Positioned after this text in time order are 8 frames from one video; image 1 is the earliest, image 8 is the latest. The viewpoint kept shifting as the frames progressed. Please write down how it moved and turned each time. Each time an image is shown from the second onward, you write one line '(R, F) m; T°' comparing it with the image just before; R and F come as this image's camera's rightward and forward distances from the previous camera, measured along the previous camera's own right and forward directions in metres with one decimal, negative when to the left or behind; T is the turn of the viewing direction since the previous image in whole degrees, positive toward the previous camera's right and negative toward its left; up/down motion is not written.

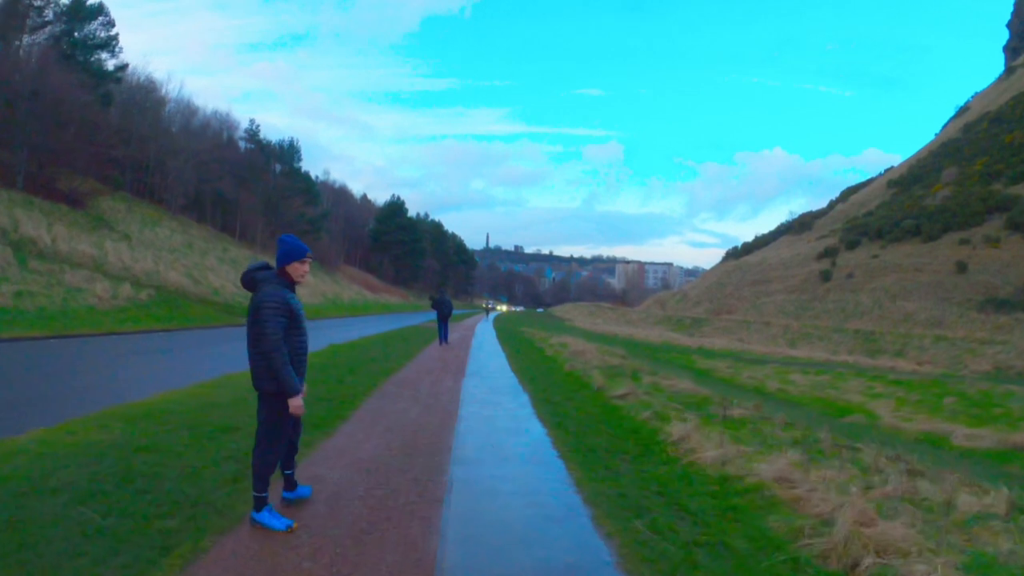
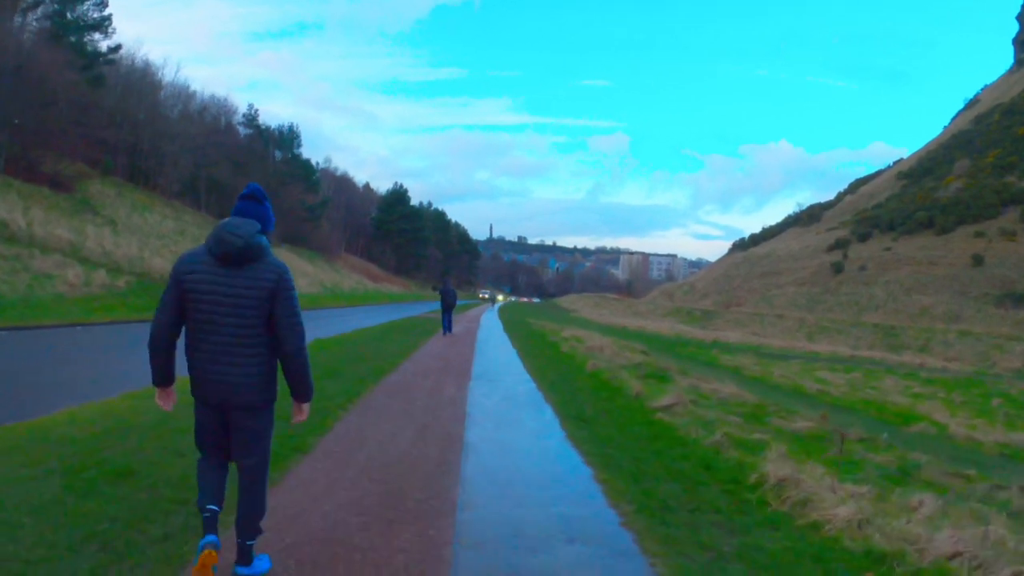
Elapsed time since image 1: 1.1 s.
(-0.2, +2.4) m; 0°
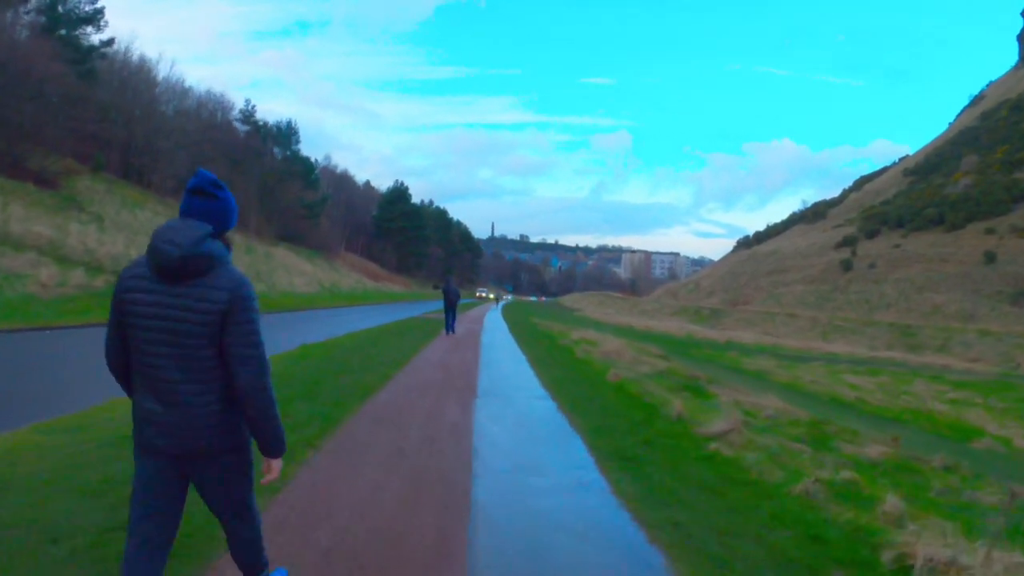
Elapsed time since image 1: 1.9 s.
(-0.1, +1.9) m; 0°
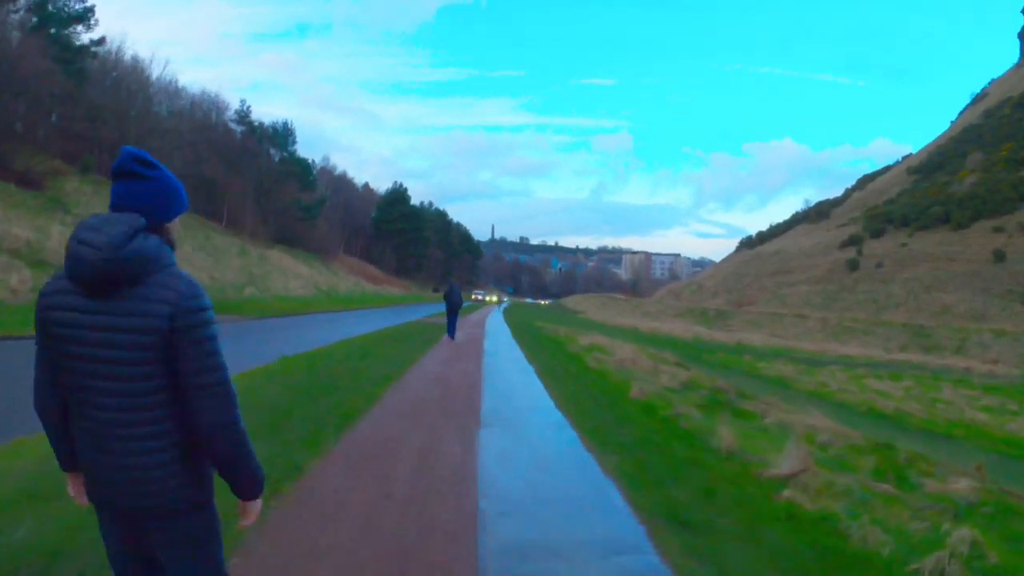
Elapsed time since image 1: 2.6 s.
(-0.1, +1.6) m; 0°
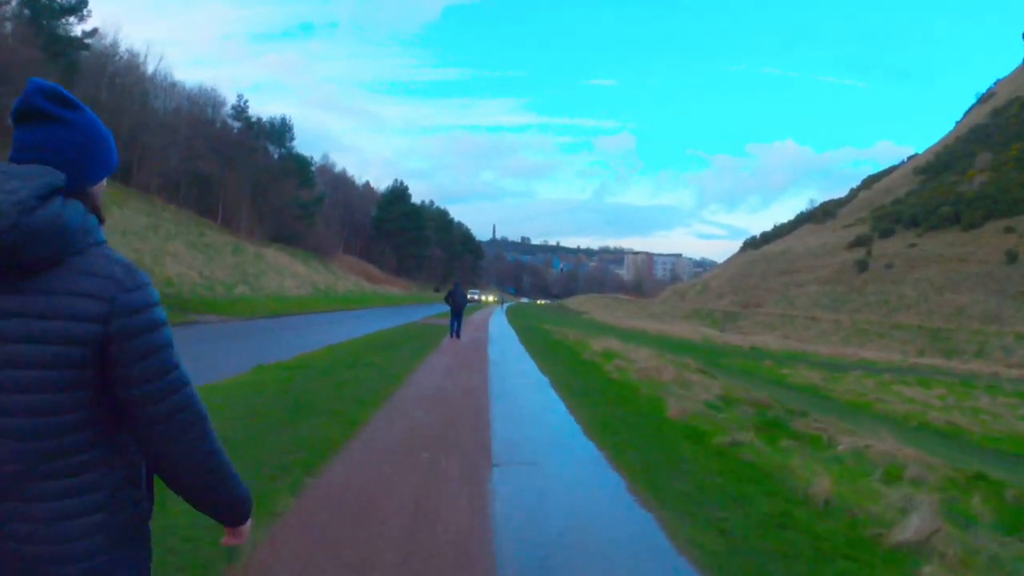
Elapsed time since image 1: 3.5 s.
(-0.1, +1.9) m; 0°
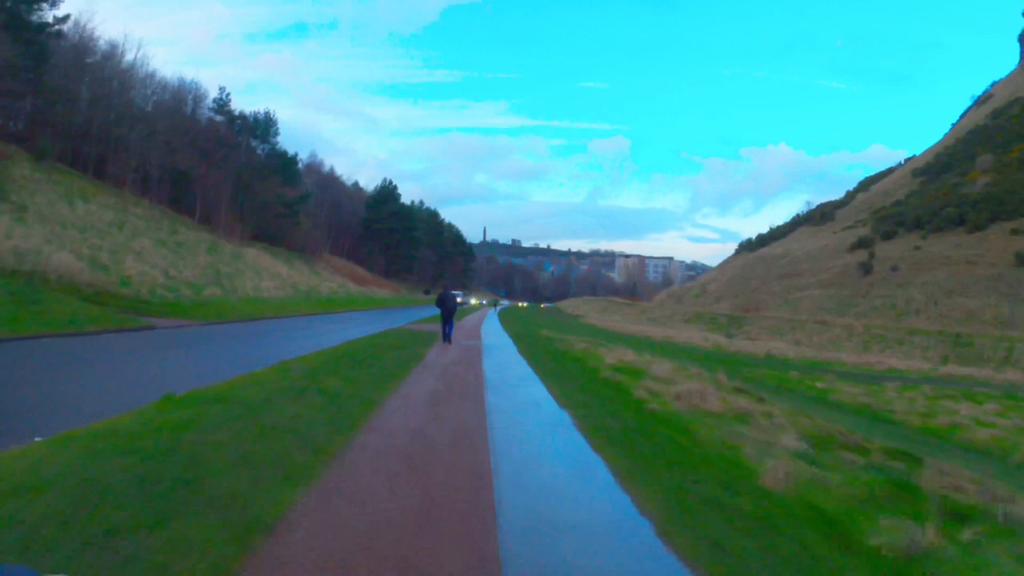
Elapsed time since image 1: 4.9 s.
(-0.1, +3.4) m; +1°
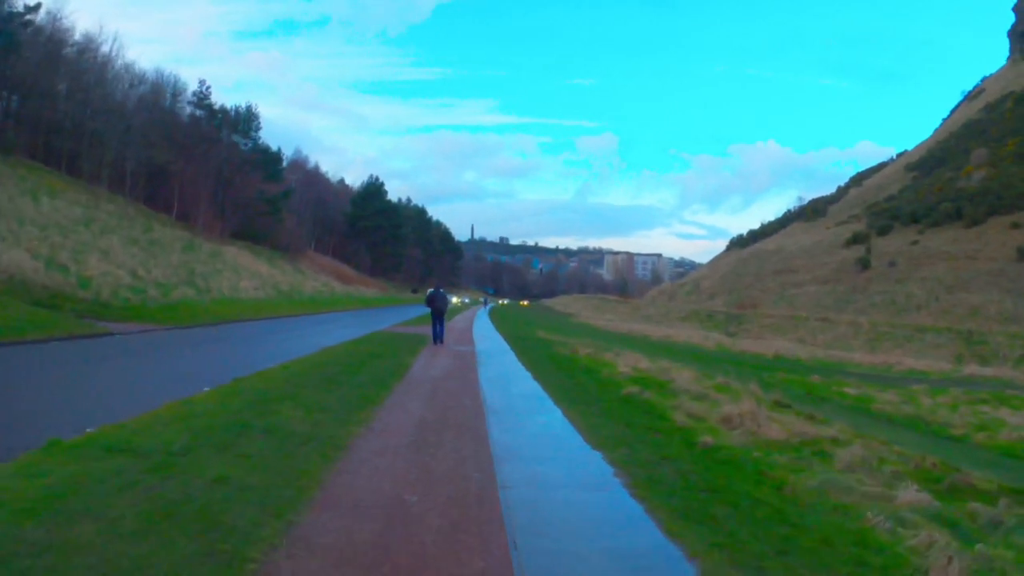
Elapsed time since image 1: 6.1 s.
(-0.2, +2.4) m; +1°
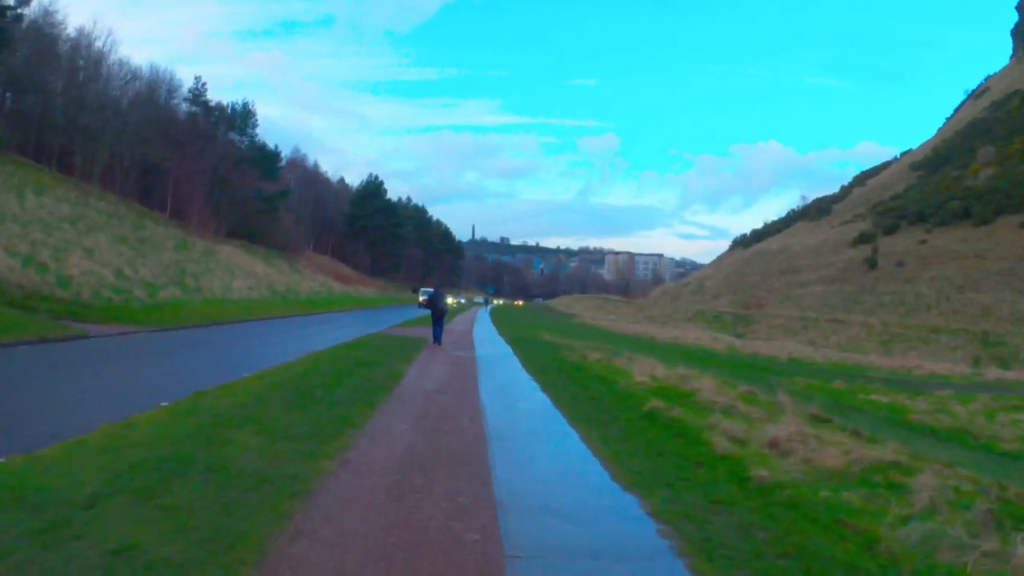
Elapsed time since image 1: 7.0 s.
(-0.1, +1.5) m; 0°
